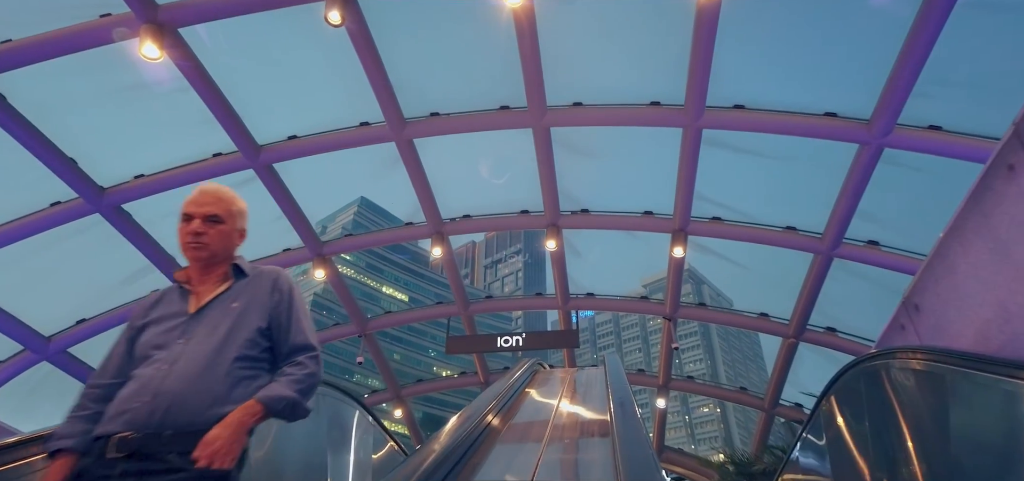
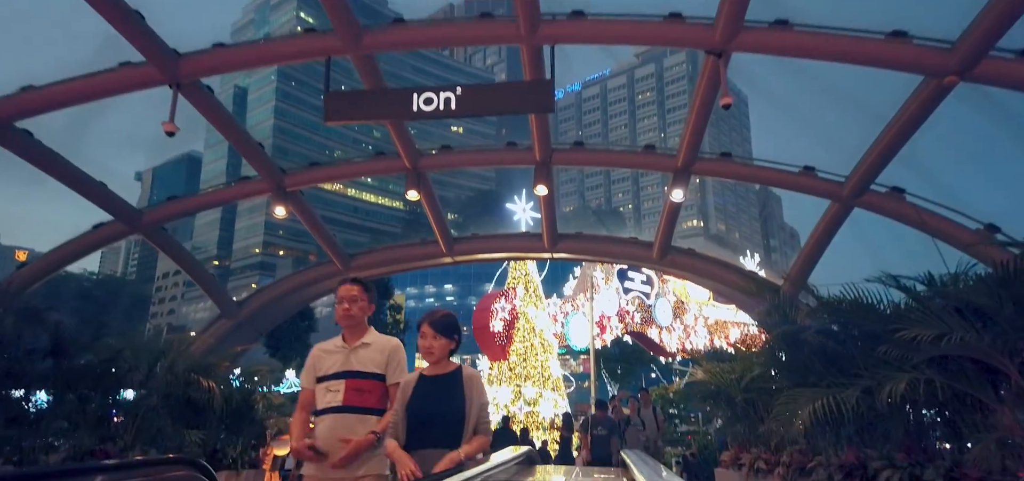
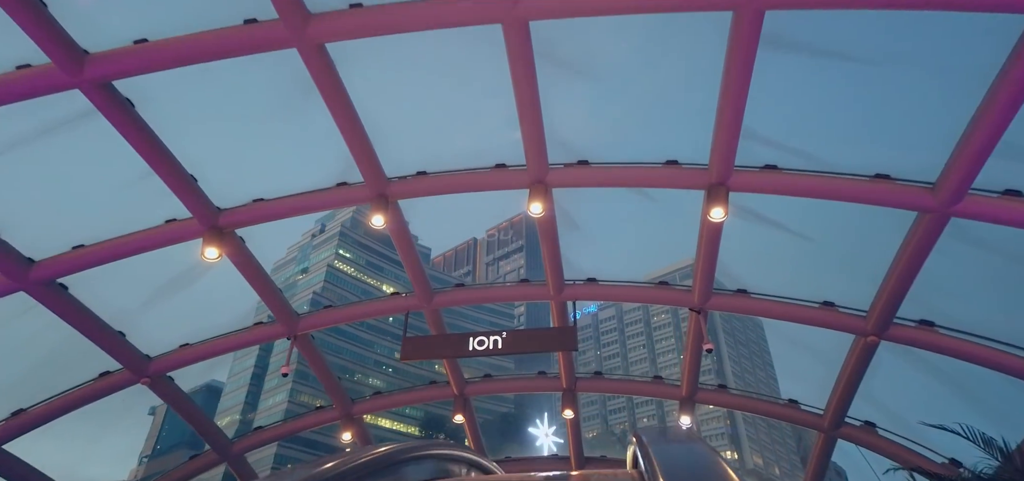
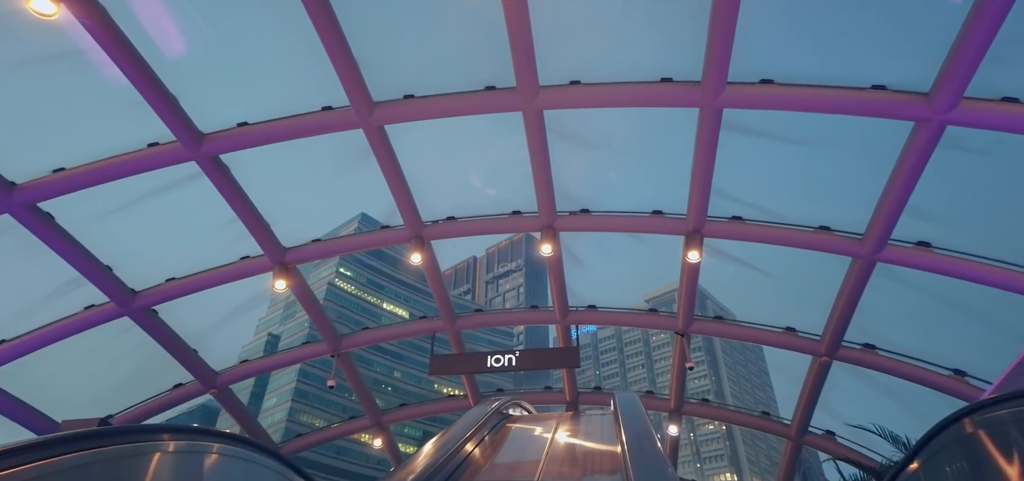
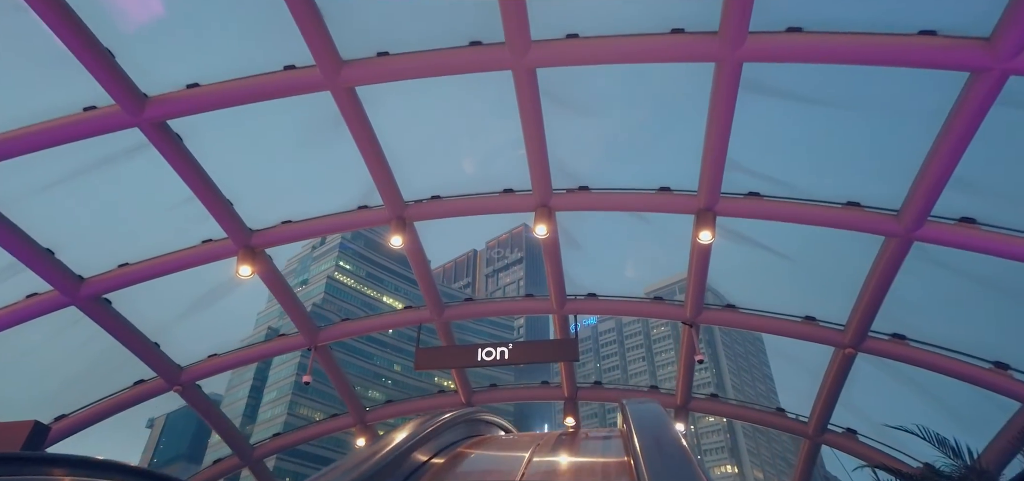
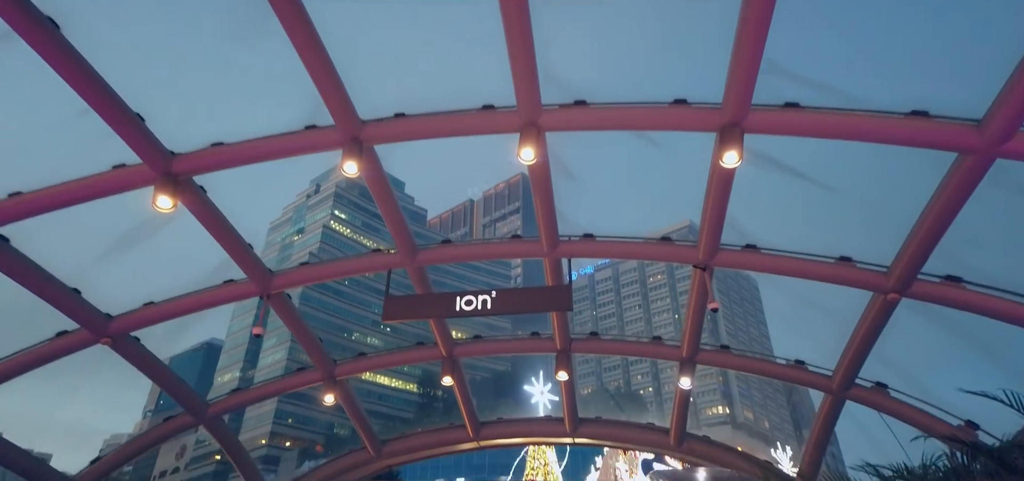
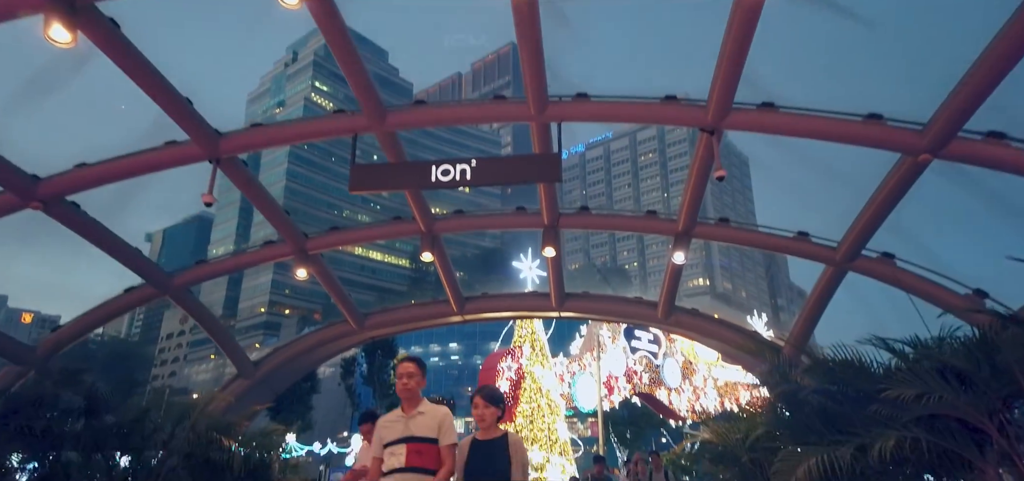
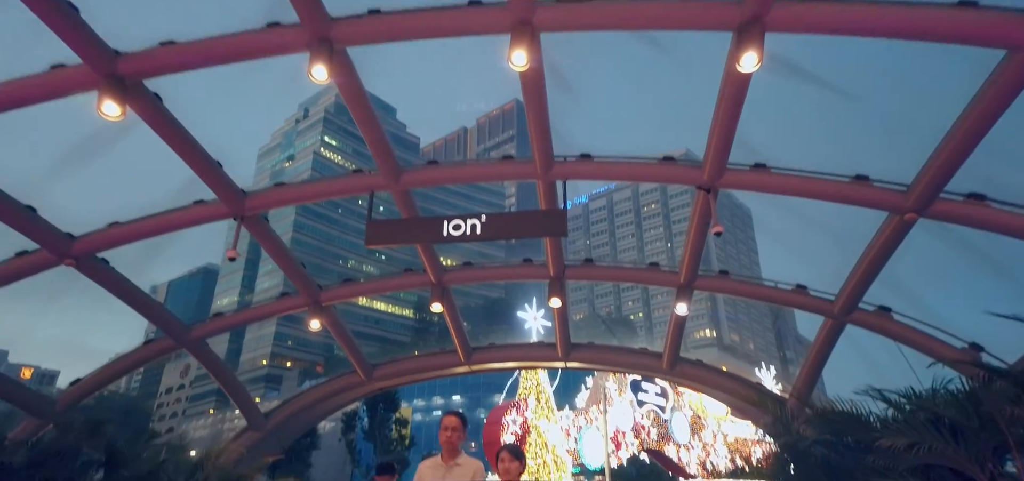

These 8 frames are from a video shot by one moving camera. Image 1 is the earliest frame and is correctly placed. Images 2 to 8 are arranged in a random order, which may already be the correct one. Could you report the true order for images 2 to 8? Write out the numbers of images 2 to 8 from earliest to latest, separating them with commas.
4, 5, 3, 6, 8, 7, 2
